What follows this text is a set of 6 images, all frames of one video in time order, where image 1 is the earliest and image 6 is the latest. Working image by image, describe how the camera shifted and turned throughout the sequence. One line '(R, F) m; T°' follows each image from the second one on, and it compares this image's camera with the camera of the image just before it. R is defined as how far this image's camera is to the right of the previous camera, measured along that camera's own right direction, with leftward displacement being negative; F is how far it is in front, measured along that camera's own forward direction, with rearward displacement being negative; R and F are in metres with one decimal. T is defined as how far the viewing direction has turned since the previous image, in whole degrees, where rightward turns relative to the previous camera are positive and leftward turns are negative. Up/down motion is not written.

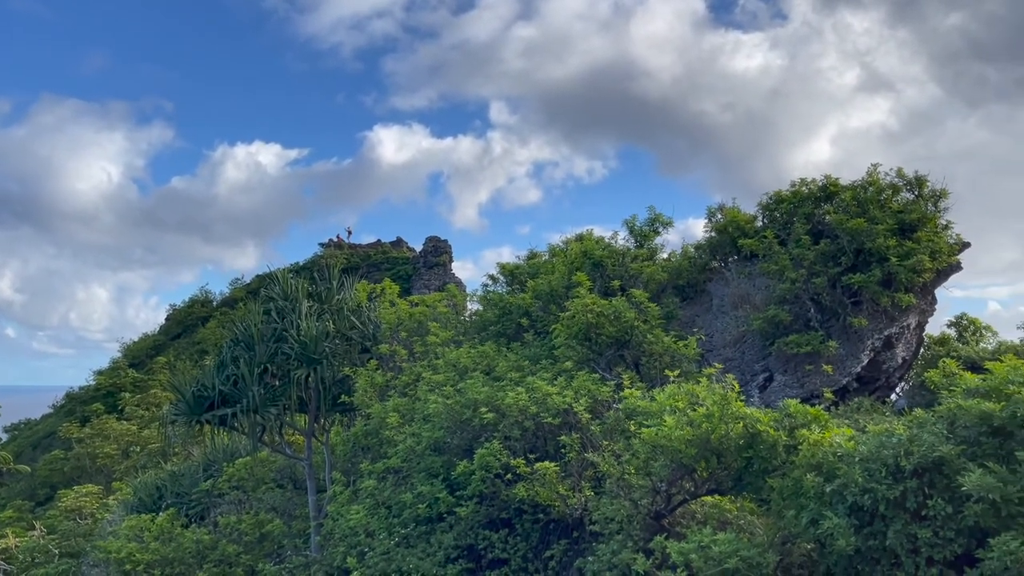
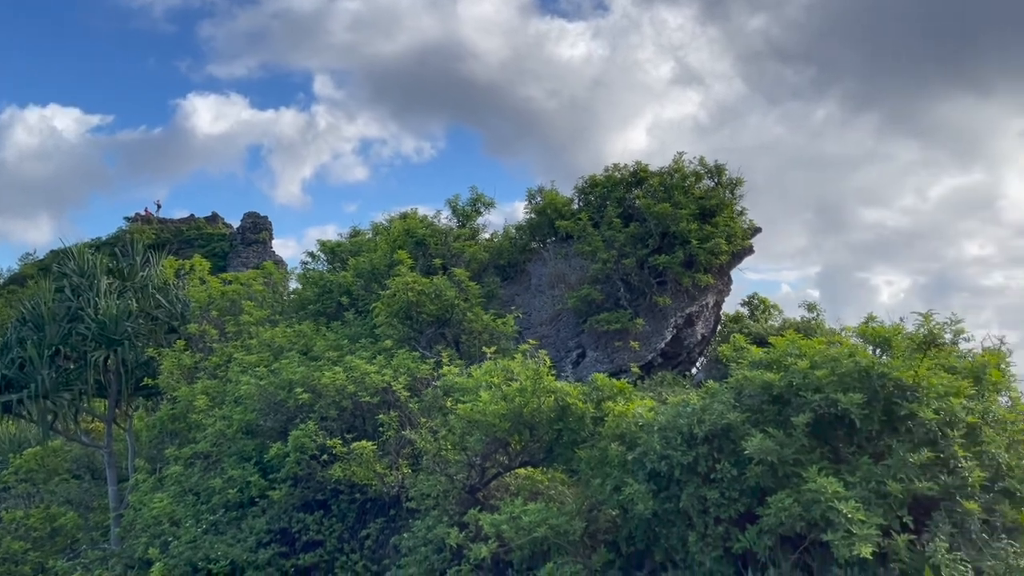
(+0.1, 0.0) m; +12°
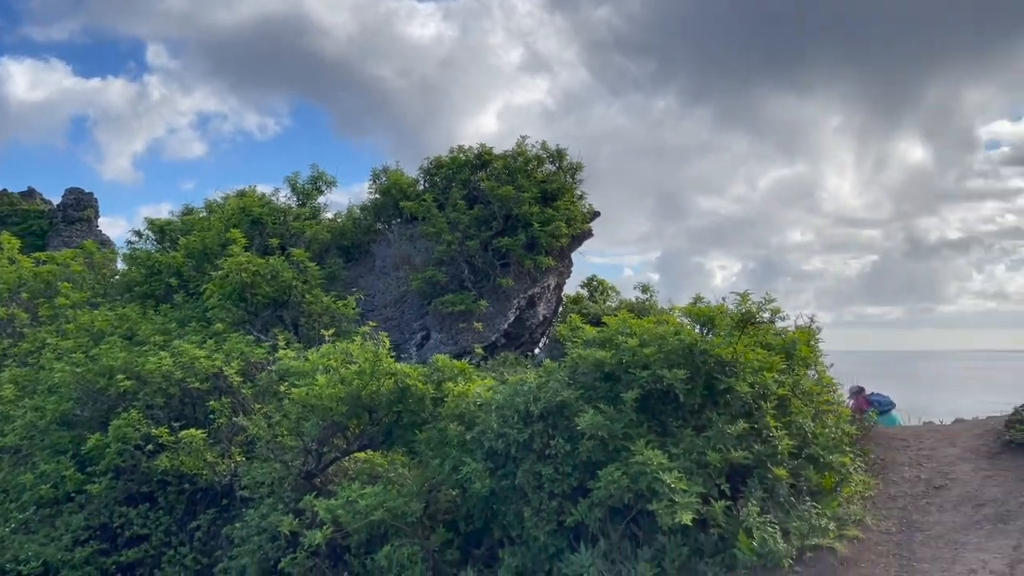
(+0.1, 0.0) m; +10°
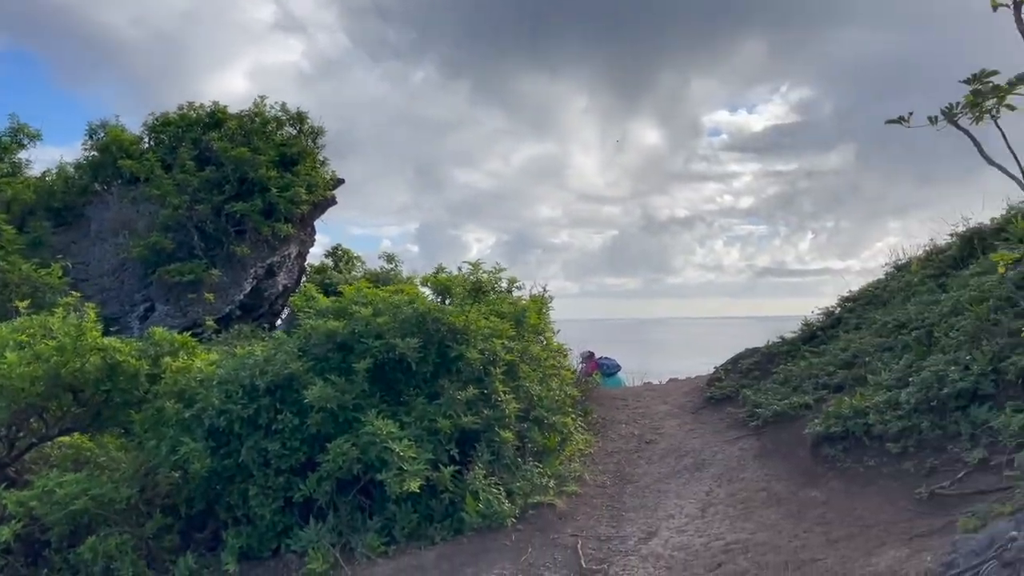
(+0.2, +0.1) m; +16°
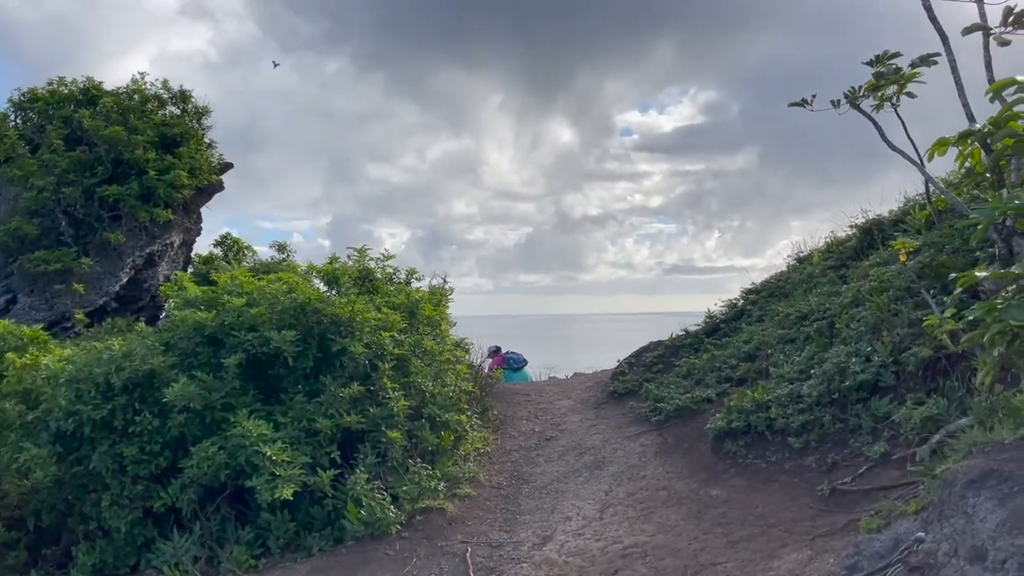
(+0.2, +0.5) m; +6°
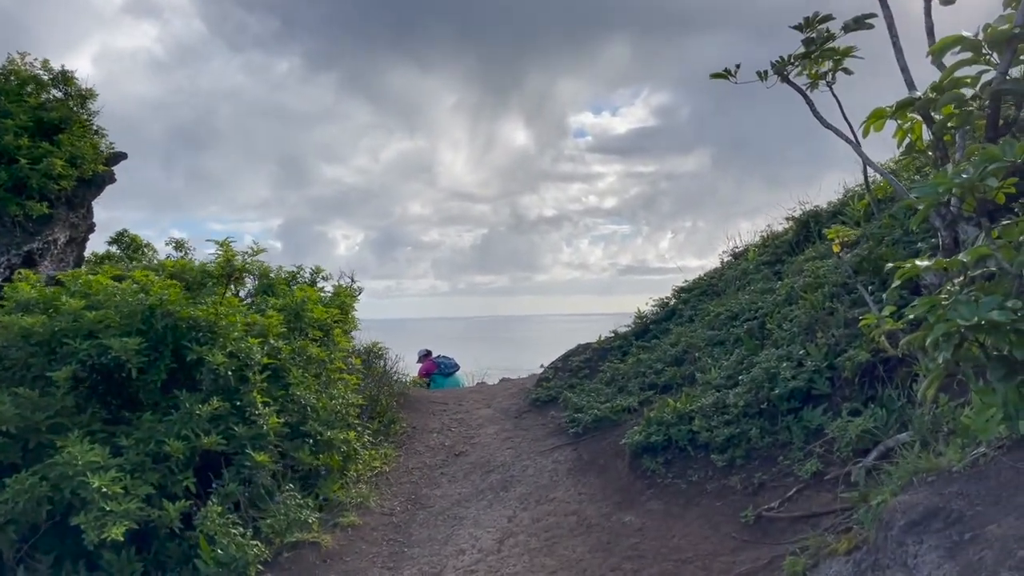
(+0.5, +0.9) m; +3°
